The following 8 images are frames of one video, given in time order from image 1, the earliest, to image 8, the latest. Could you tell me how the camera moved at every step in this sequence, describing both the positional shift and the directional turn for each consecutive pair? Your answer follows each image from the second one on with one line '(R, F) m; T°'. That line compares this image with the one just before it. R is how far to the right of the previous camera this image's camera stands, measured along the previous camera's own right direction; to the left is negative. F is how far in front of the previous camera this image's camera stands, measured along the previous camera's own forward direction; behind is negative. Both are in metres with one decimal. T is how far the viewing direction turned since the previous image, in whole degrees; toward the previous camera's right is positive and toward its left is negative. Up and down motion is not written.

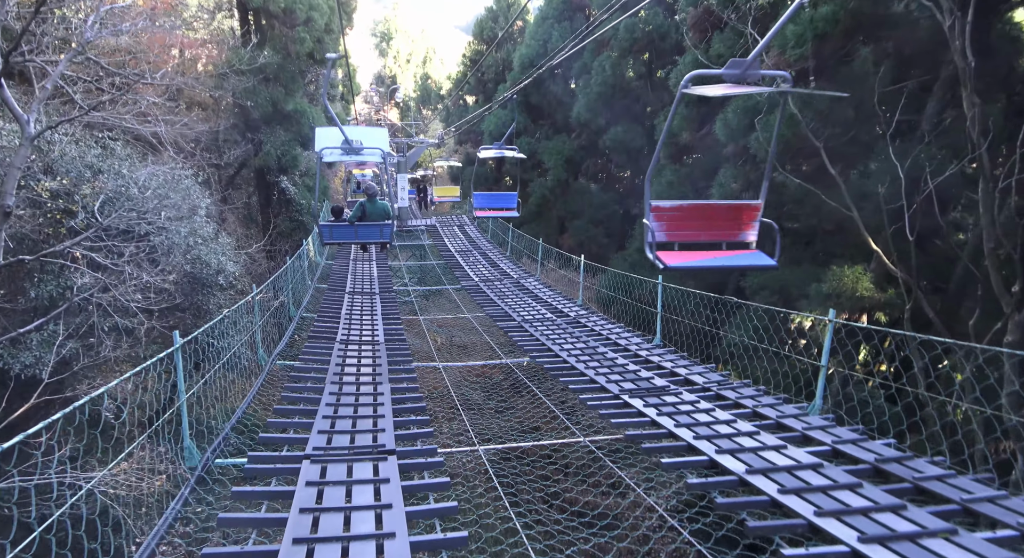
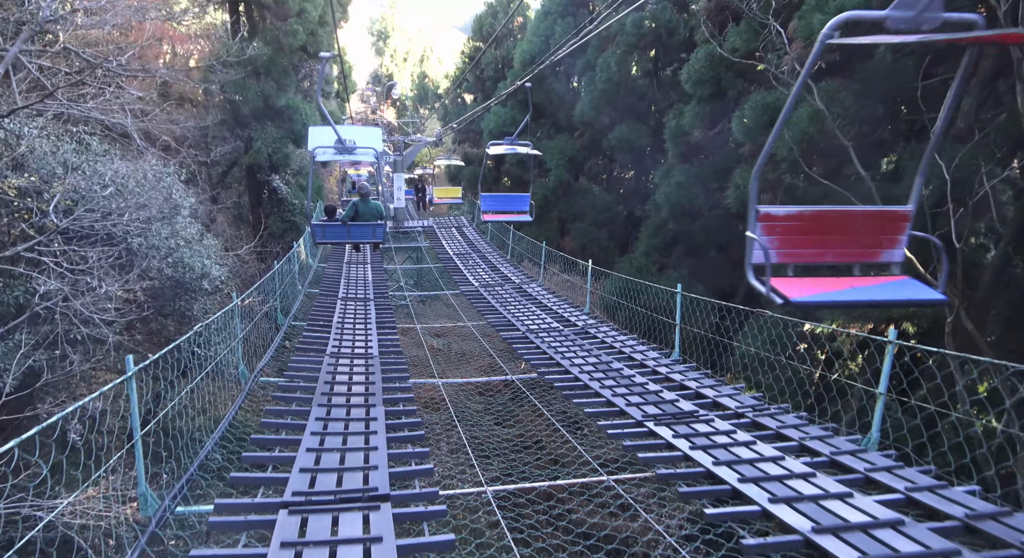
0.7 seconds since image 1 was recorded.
(-0.1, +0.4) m; 0°
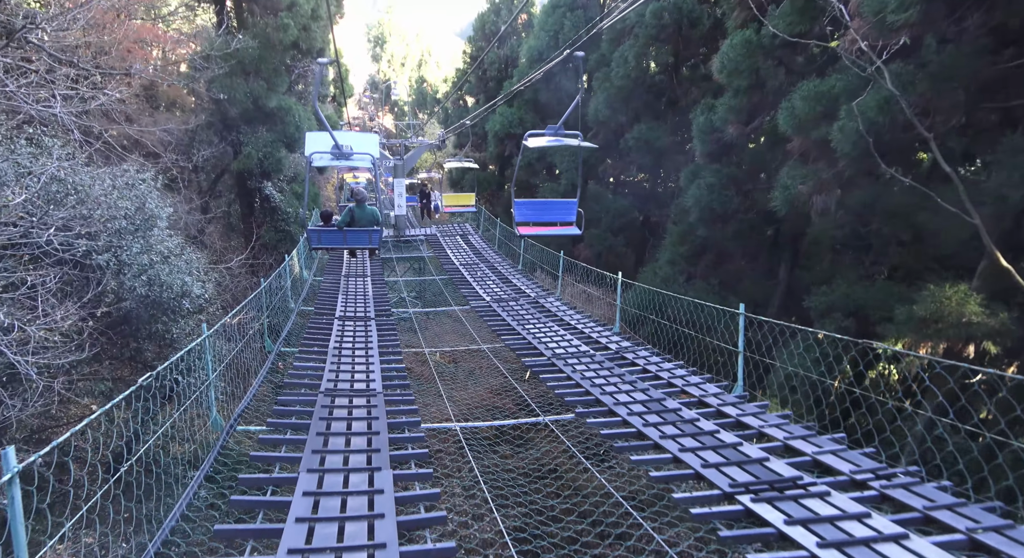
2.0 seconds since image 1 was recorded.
(-0.2, +0.8) m; 0°
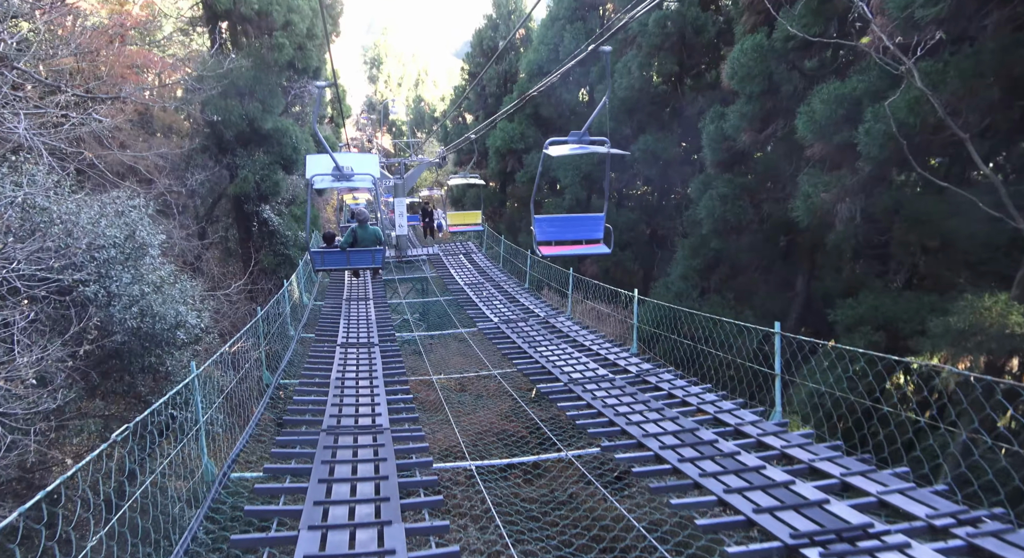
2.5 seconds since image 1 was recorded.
(-0.1, +0.3) m; 0°
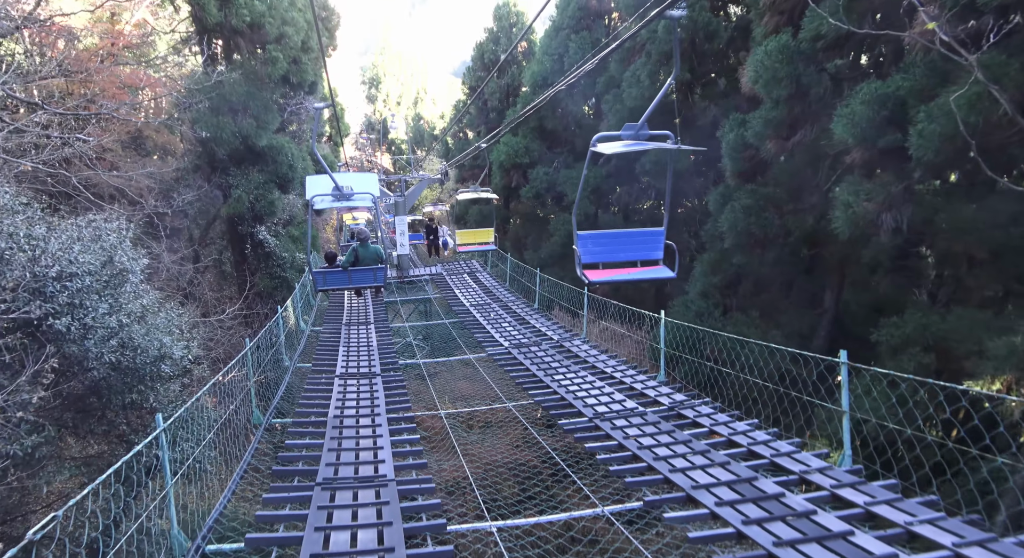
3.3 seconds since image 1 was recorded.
(-0.1, +0.5) m; 0°
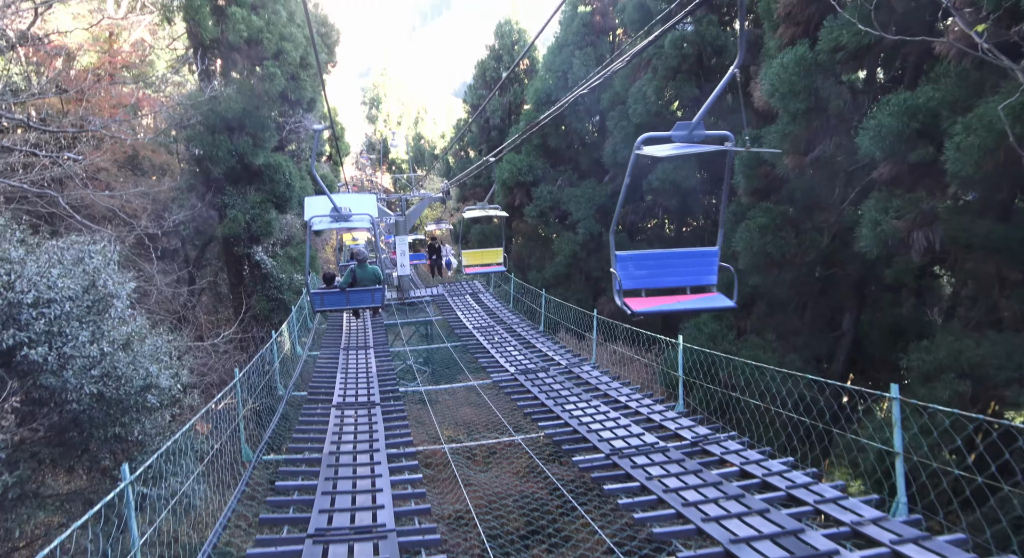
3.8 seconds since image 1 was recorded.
(-0.1, +0.3) m; 0°
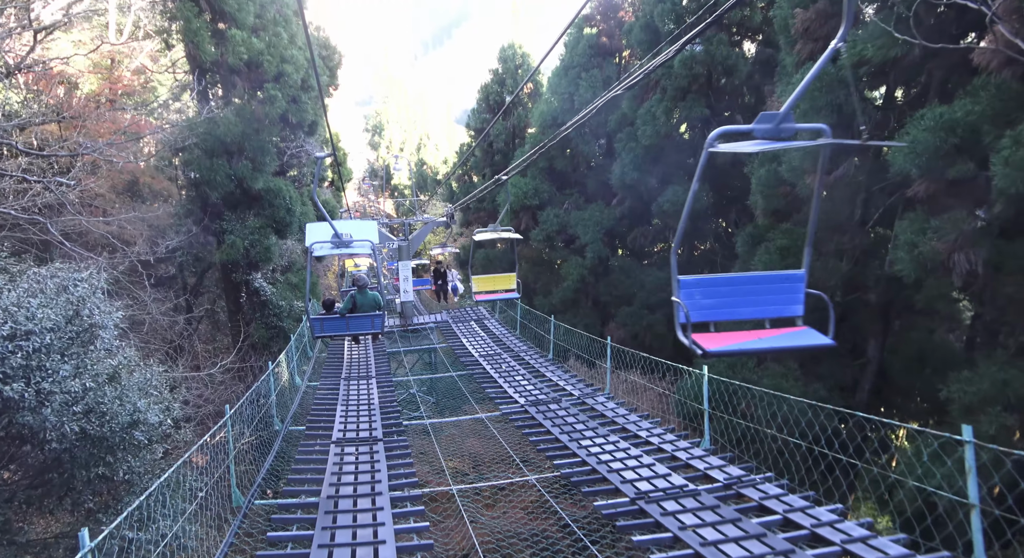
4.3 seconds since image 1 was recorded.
(-0.1, +0.3) m; 0°
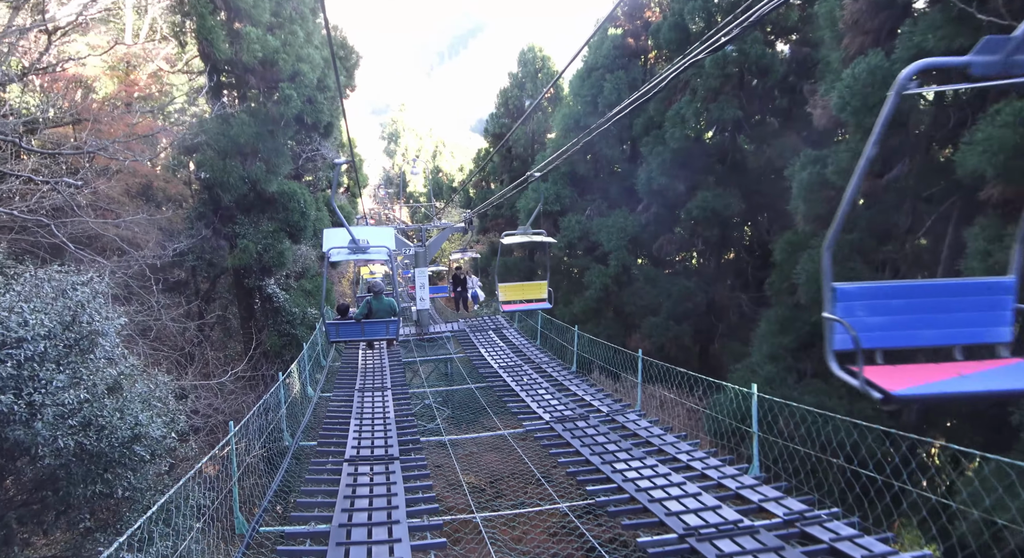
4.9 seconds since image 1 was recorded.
(-0.1, +0.4) m; -1°
